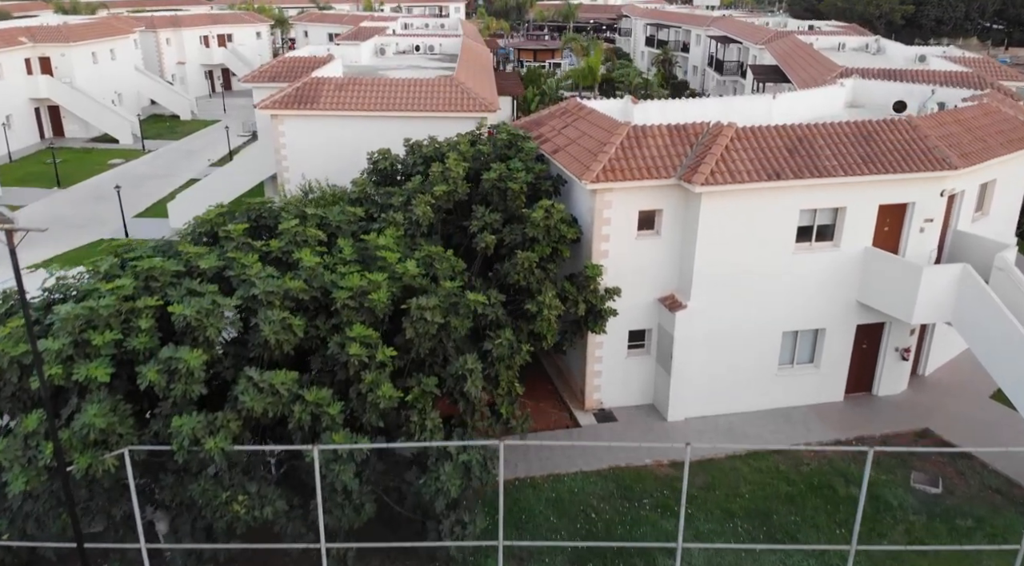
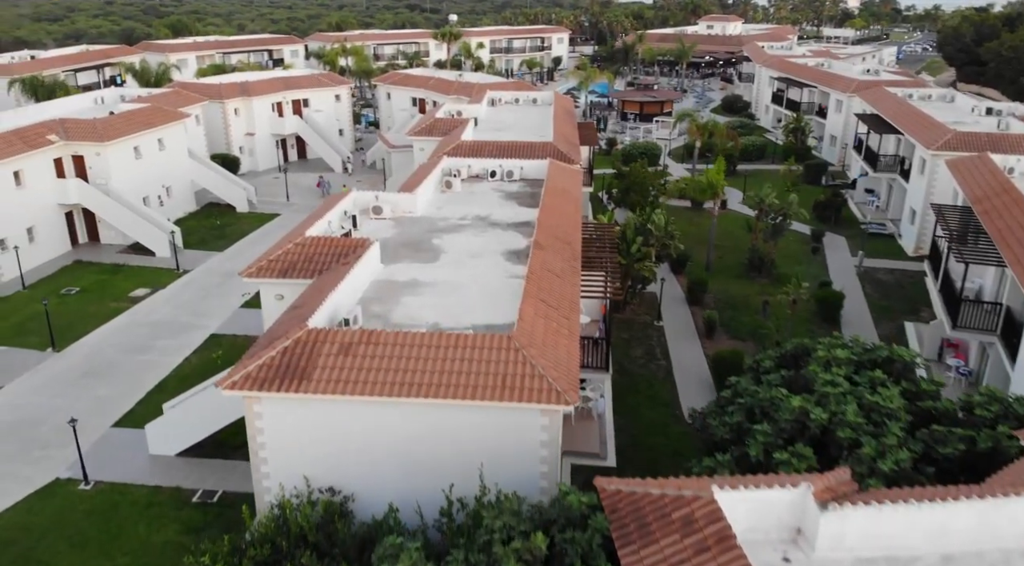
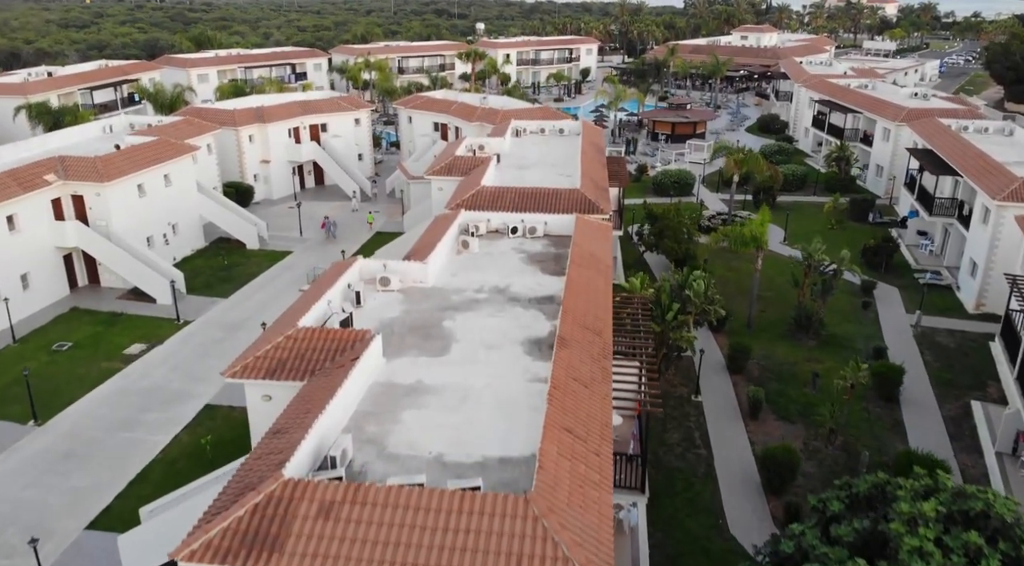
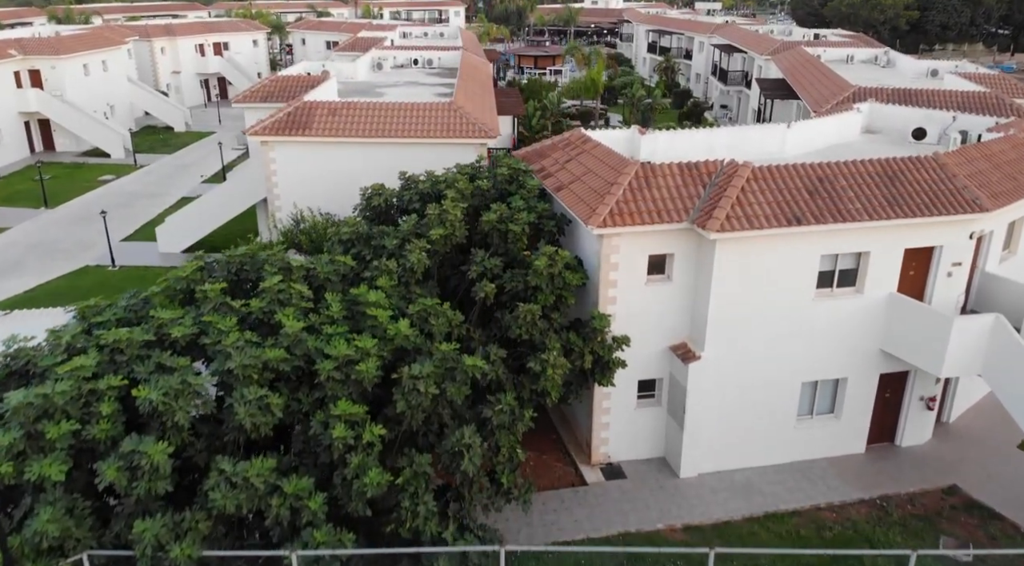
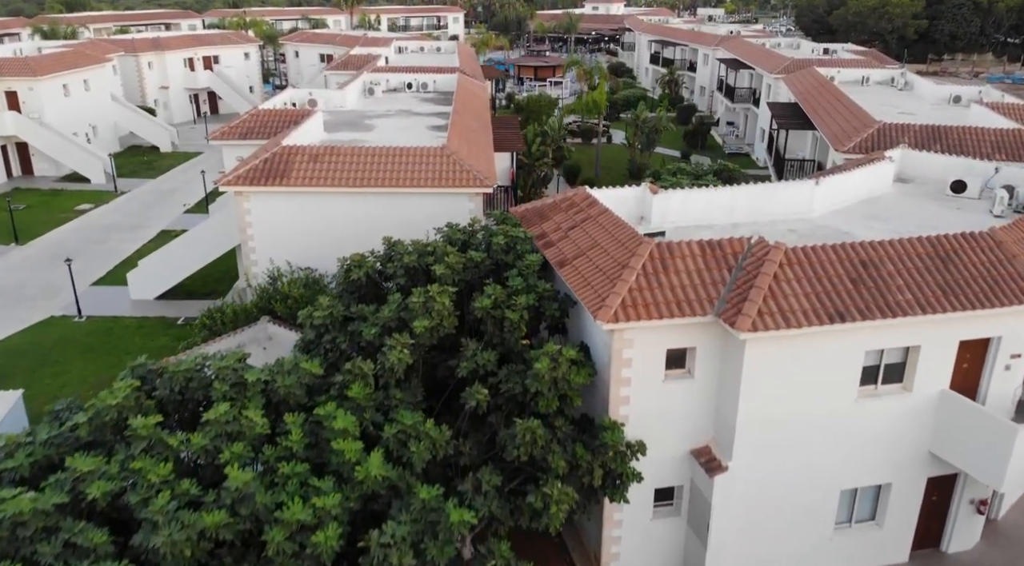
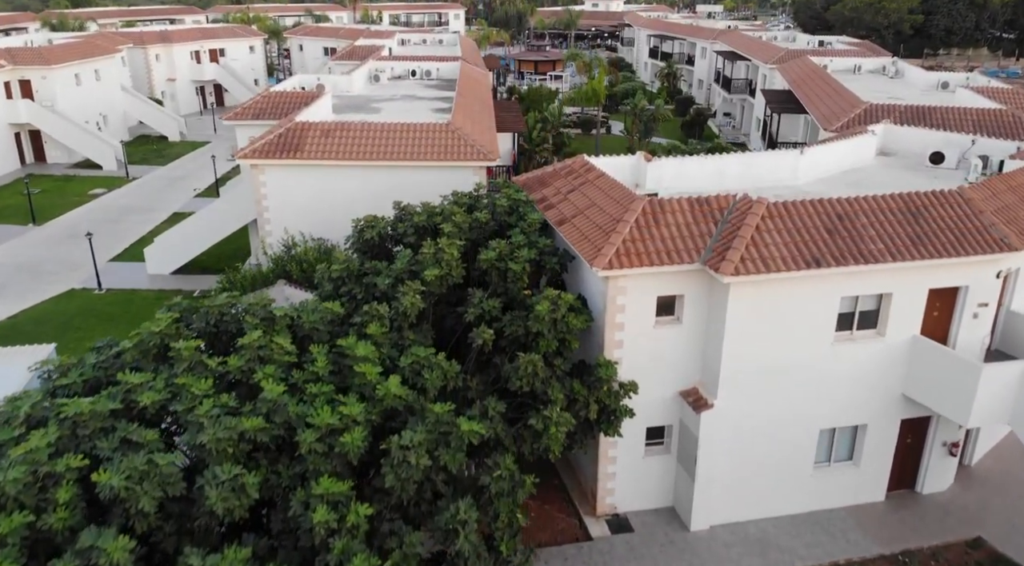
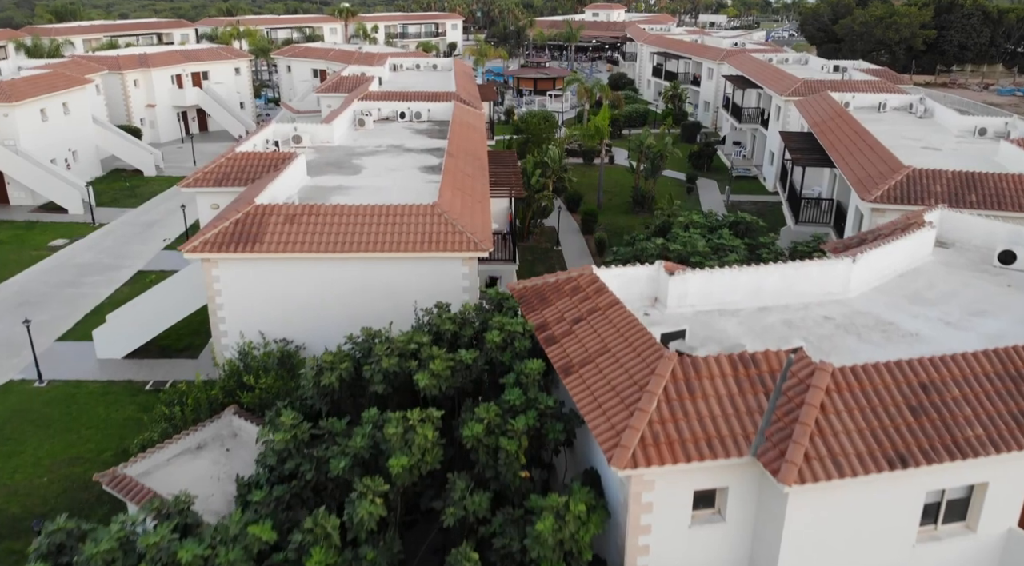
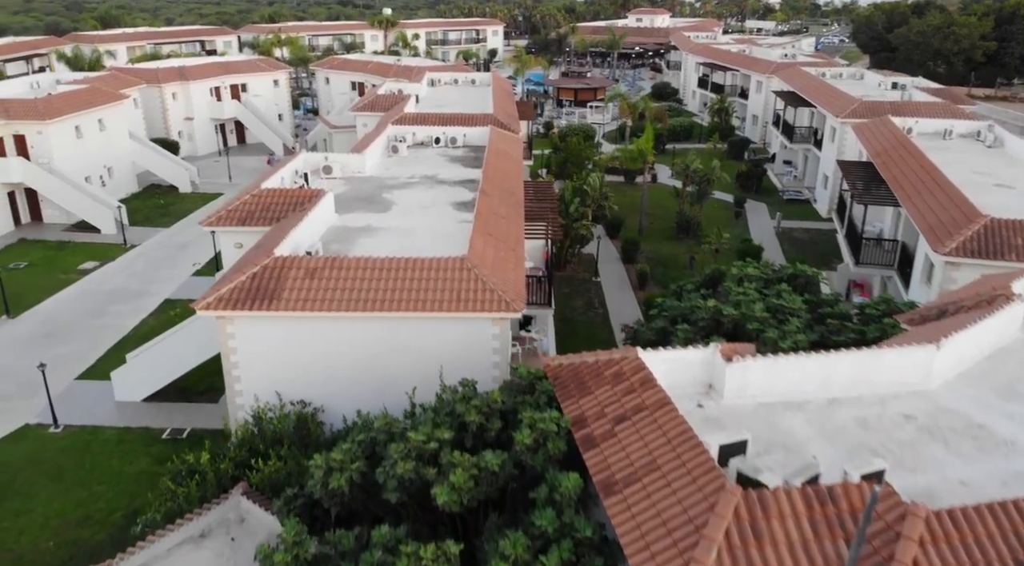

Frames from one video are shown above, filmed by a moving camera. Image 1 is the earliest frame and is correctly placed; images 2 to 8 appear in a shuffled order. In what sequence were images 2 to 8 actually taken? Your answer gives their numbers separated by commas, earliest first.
4, 6, 5, 7, 8, 2, 3
